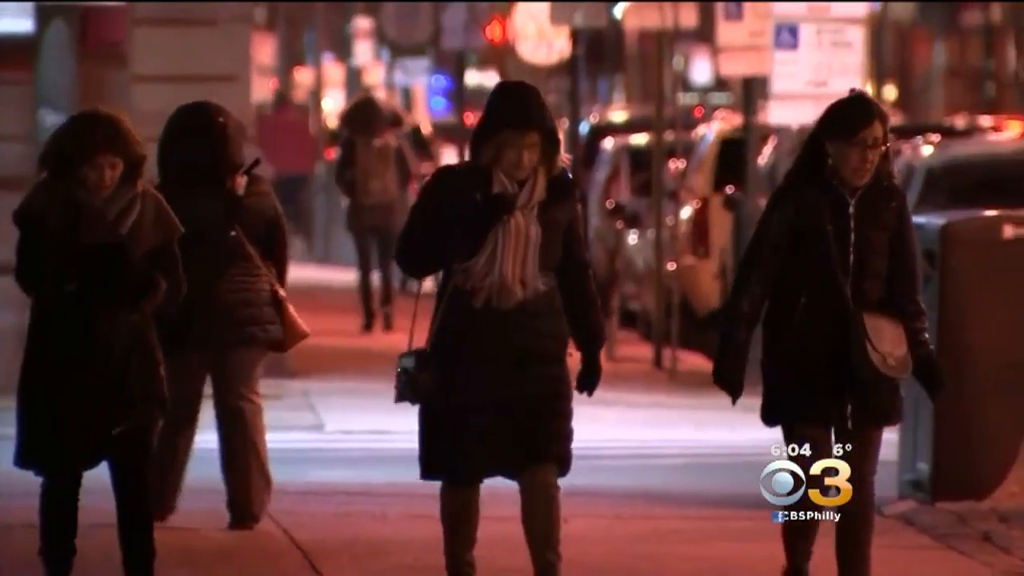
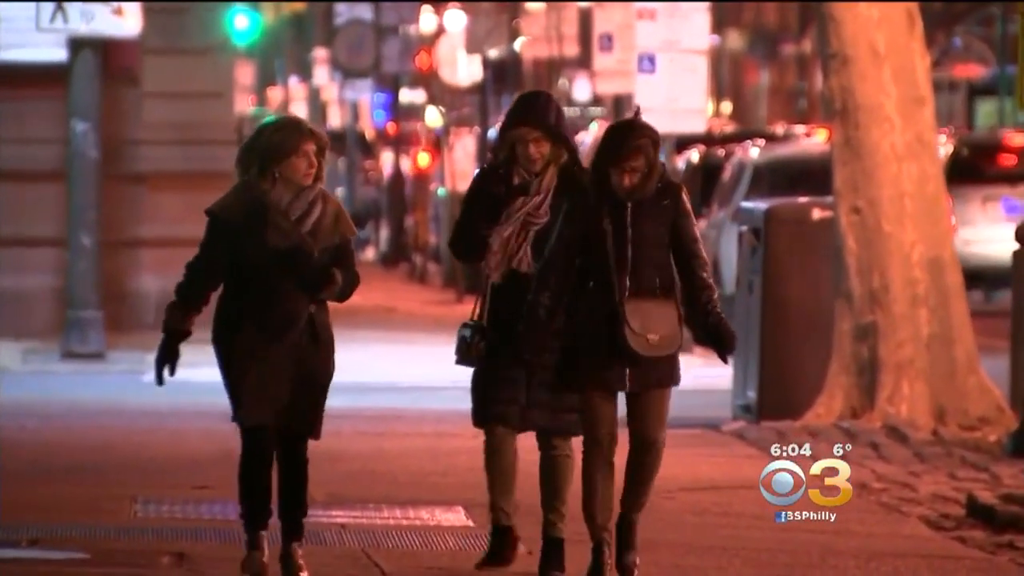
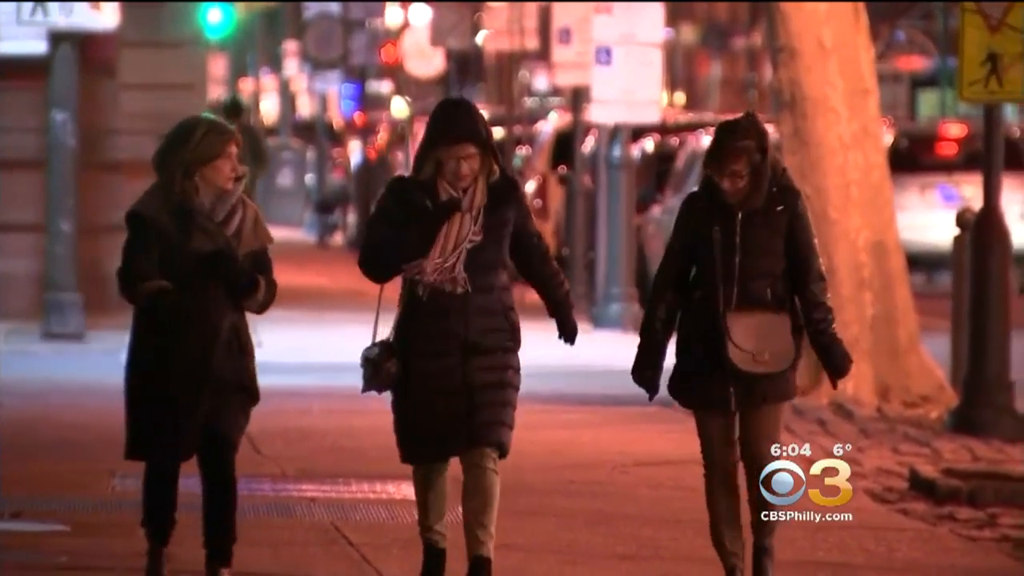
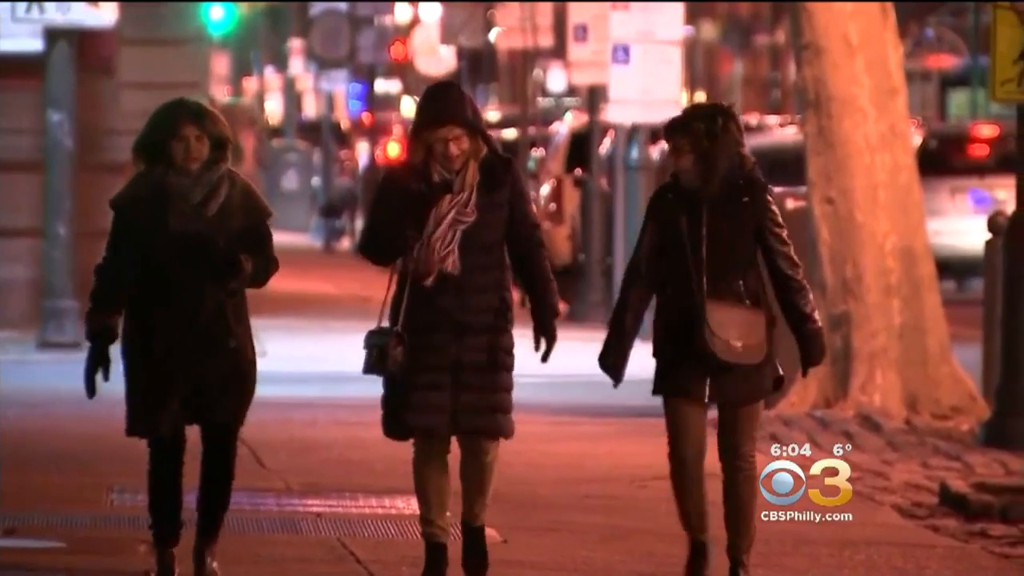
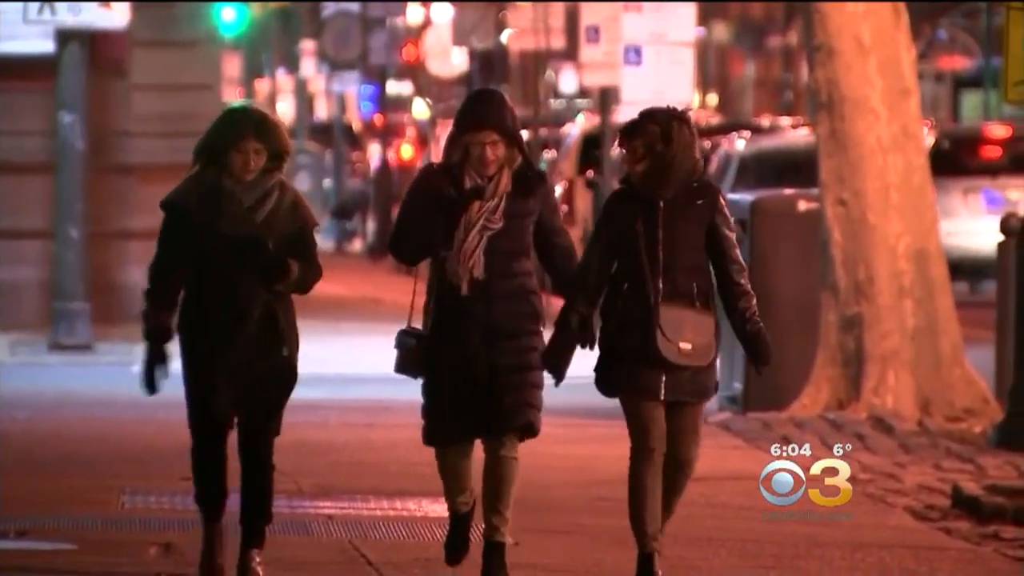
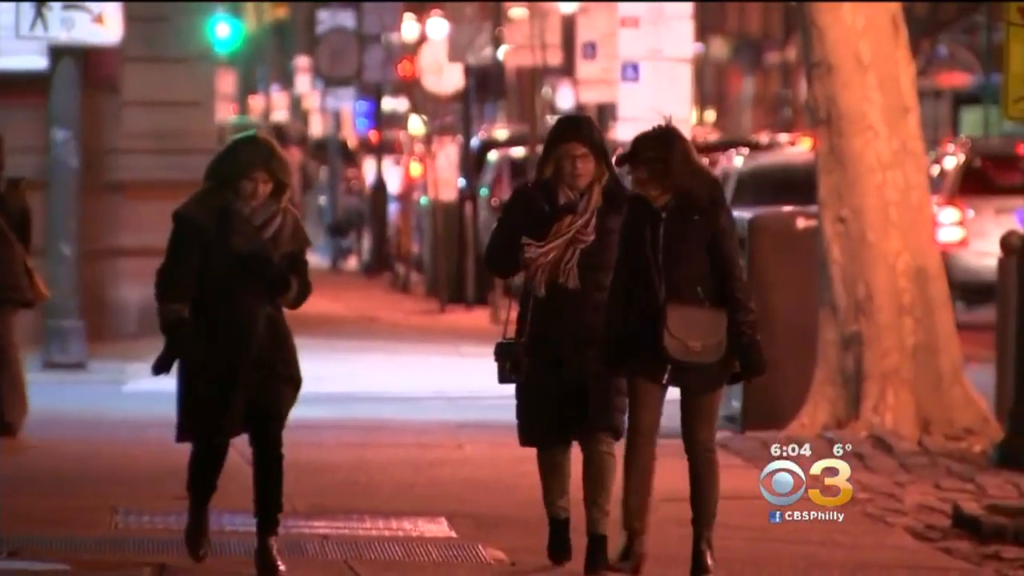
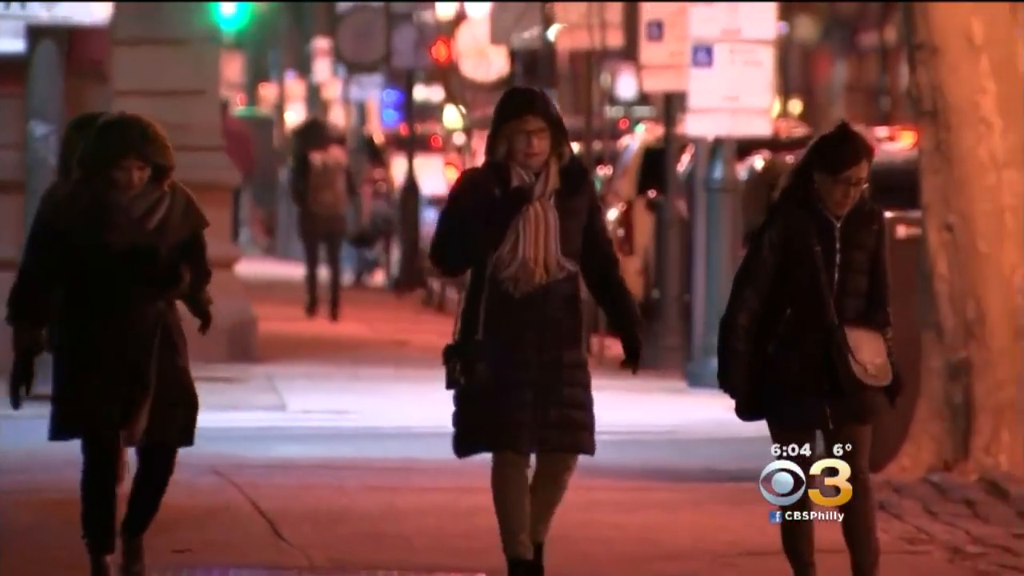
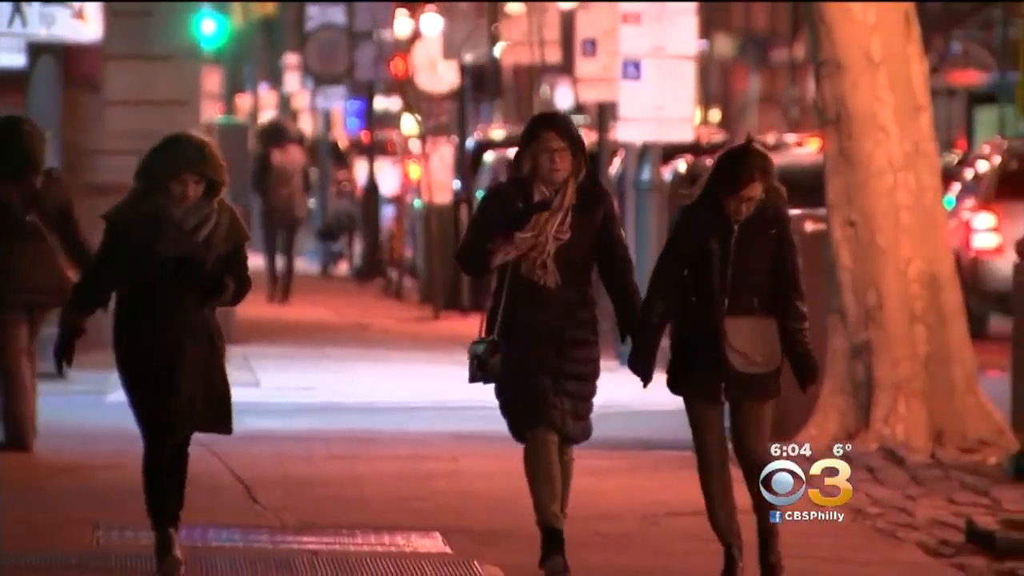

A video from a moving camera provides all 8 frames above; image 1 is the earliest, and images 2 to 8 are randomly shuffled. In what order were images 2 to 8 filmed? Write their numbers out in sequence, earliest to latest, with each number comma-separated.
7, 8, 6, 2, 5, 4, 3
